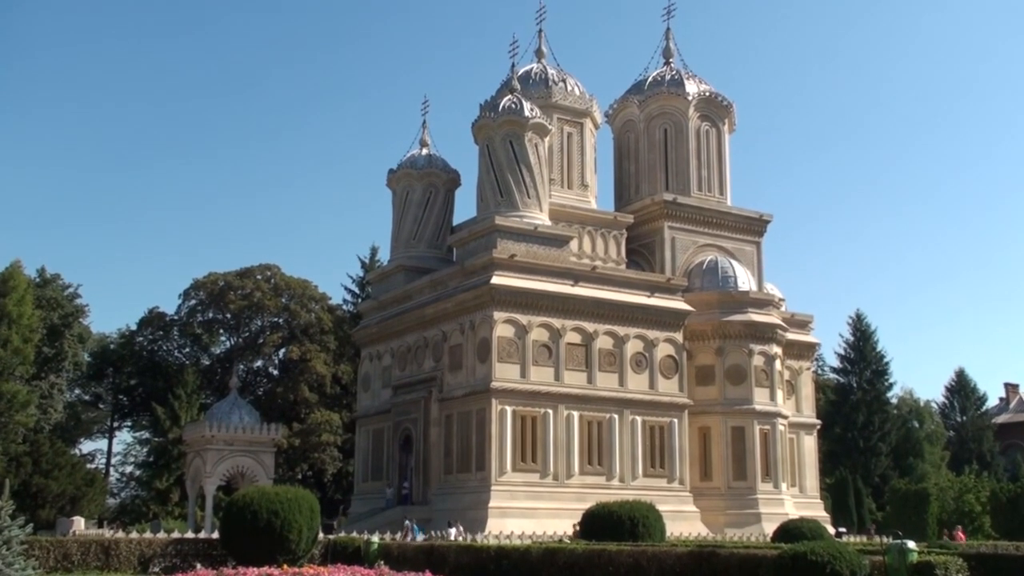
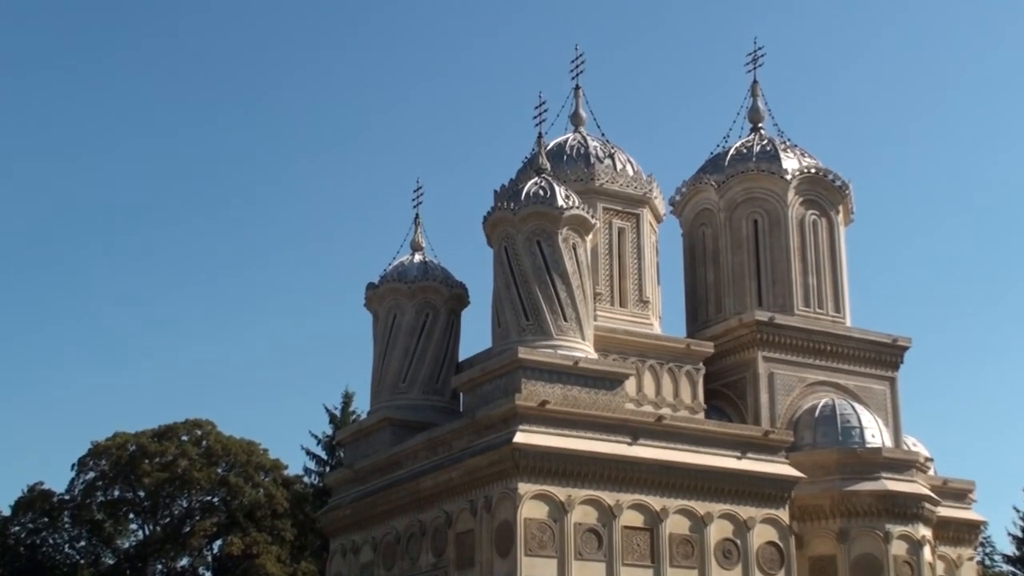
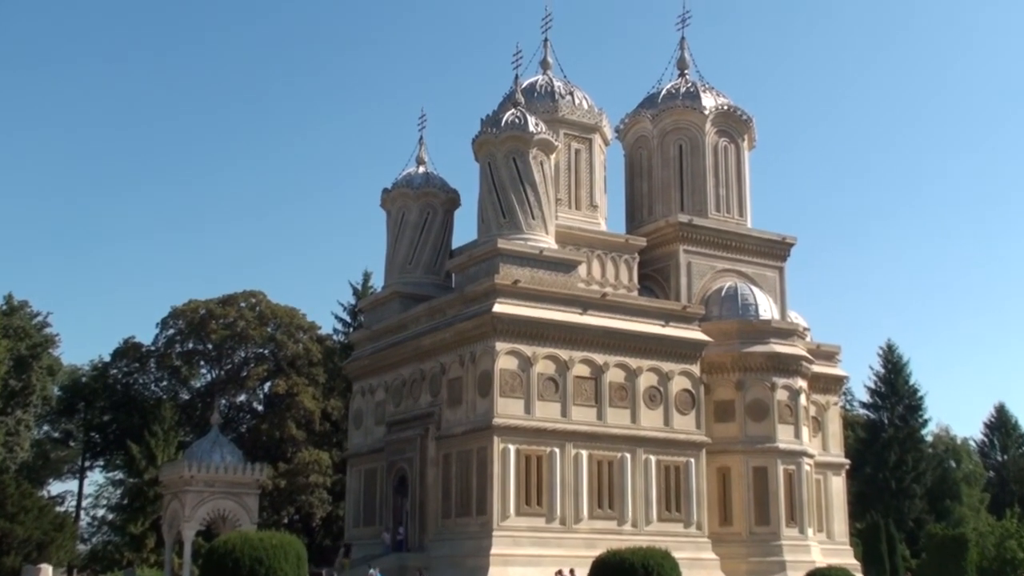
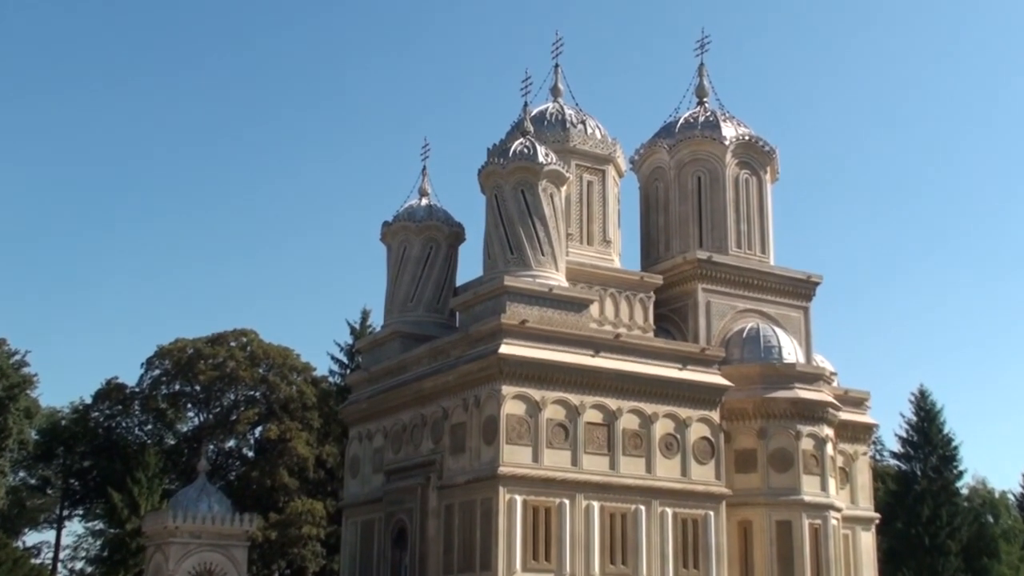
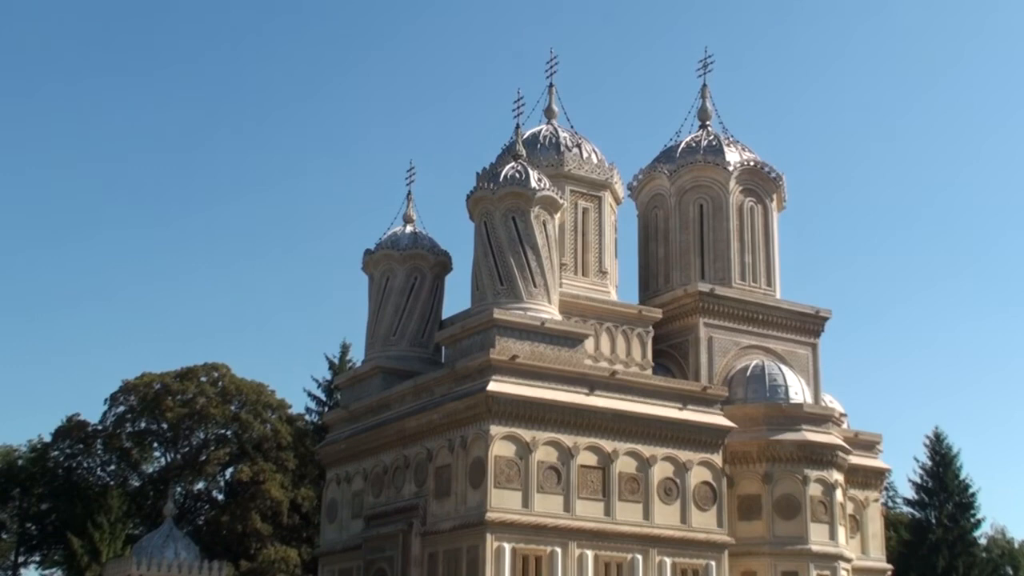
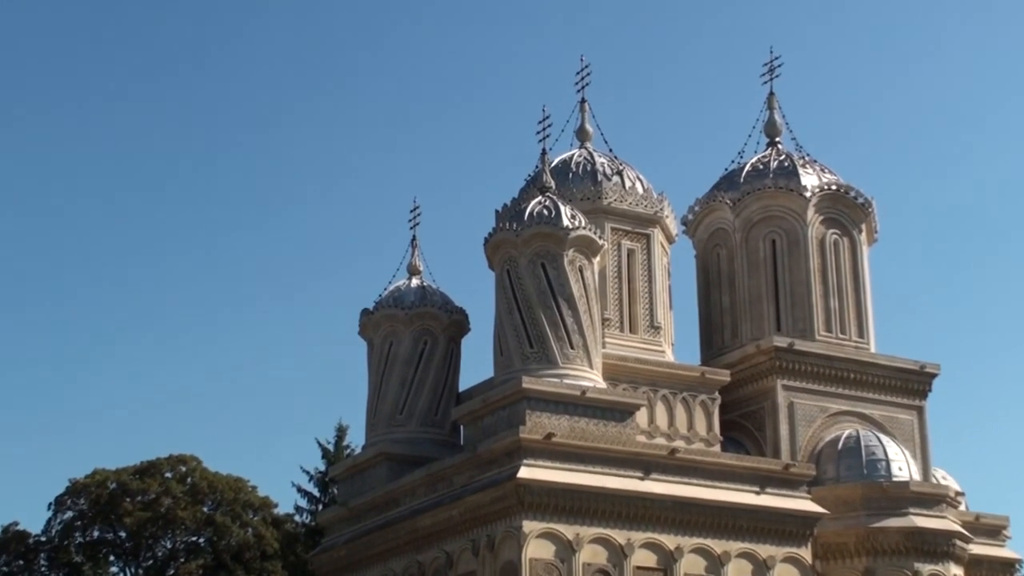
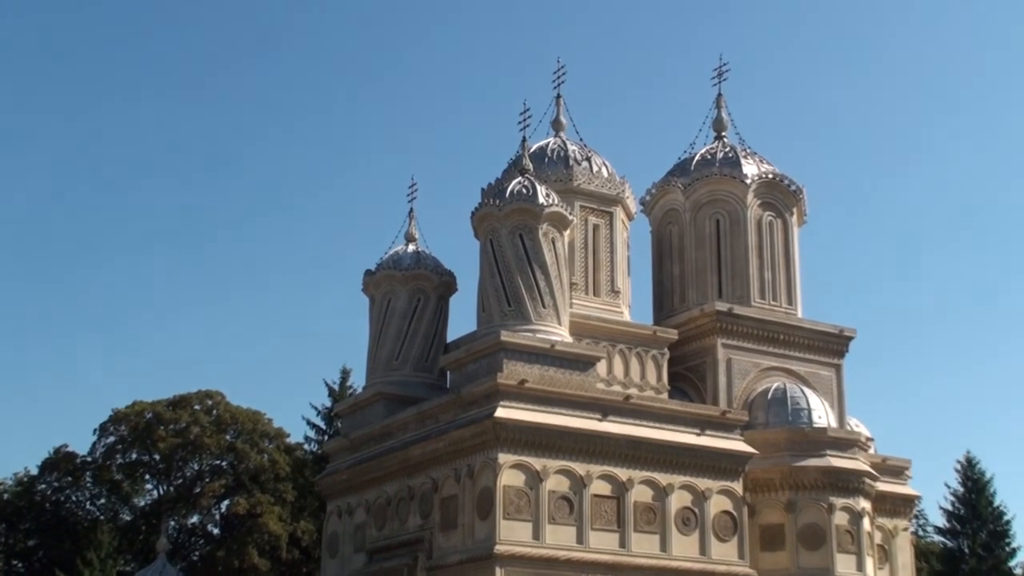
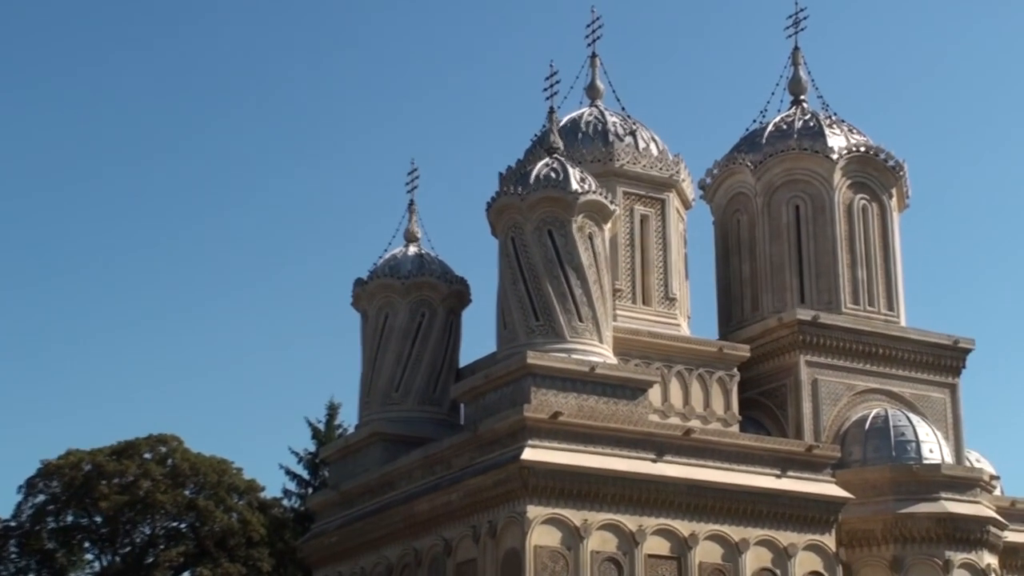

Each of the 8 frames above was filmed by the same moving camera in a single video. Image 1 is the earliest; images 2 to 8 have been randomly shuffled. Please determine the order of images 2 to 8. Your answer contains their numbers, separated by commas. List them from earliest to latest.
3, 4, 5, 7, 2, 6, 8
